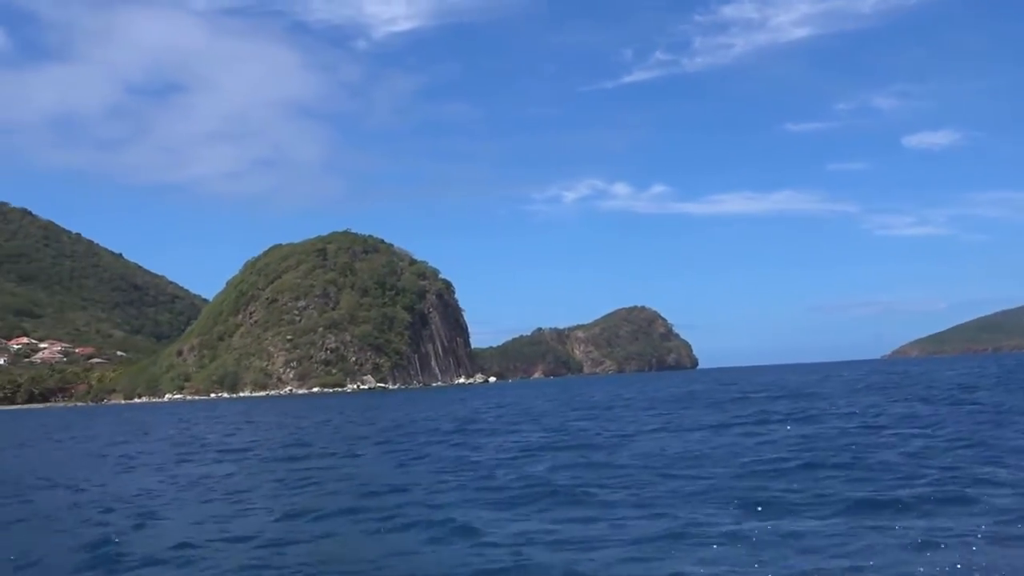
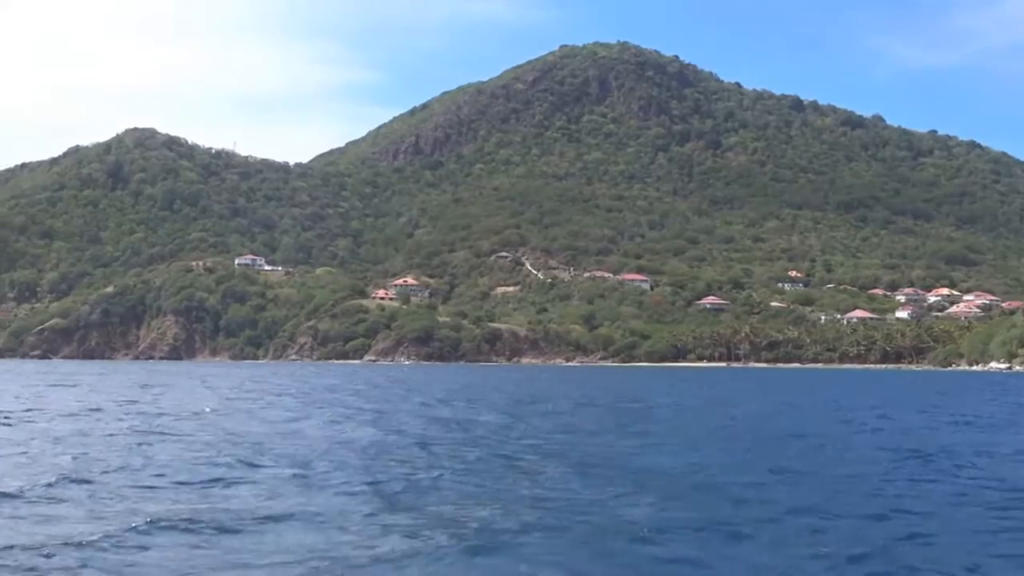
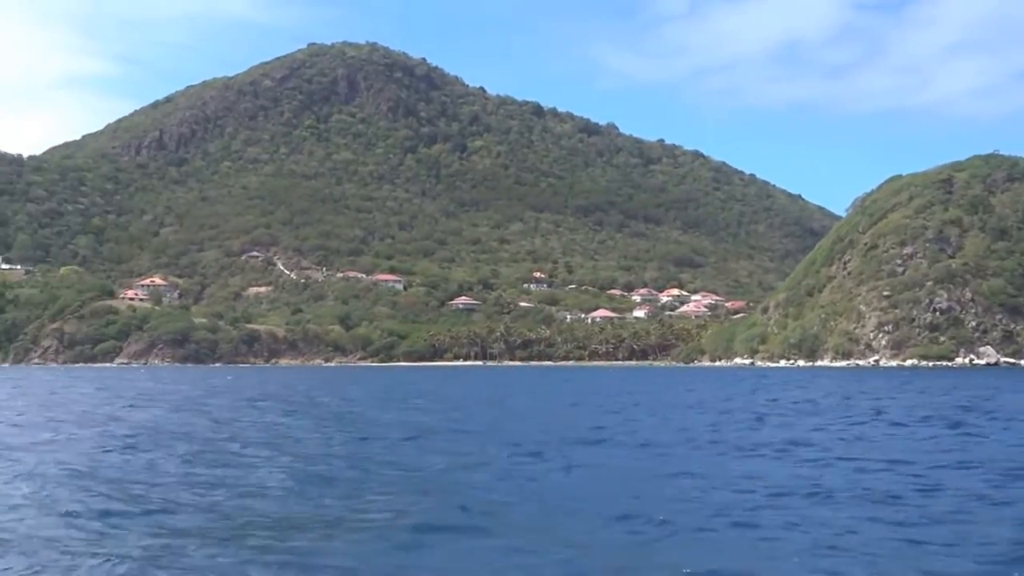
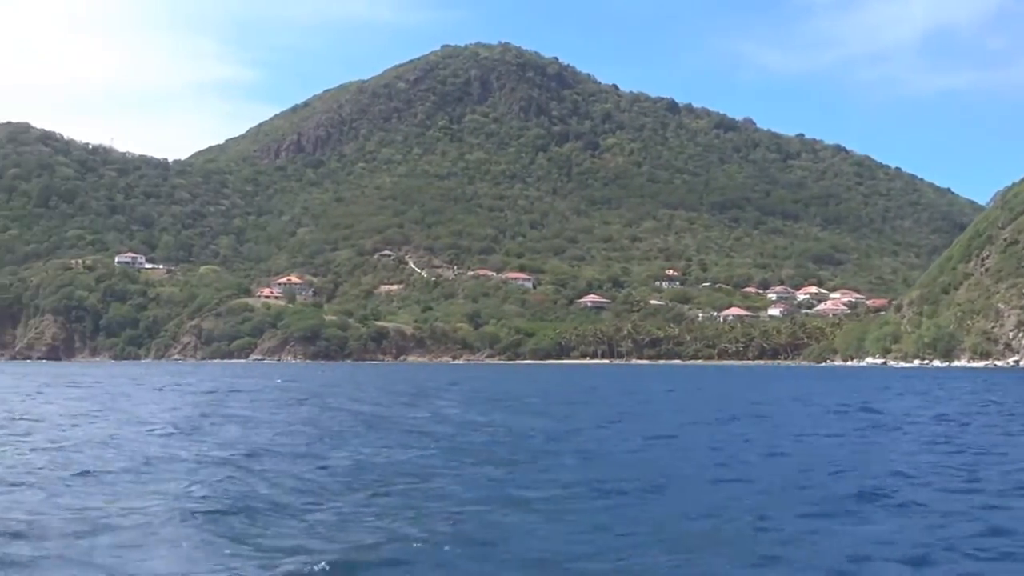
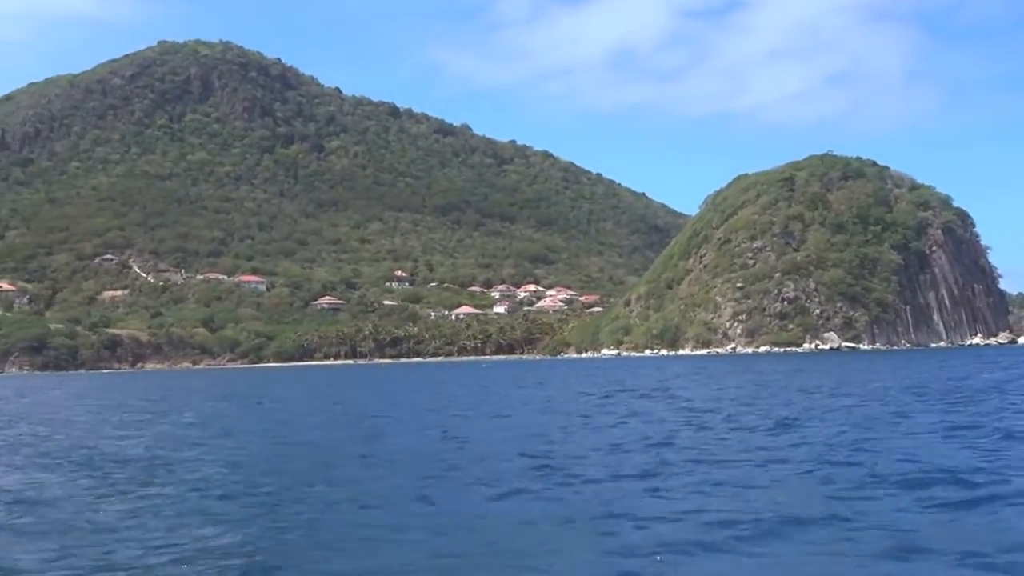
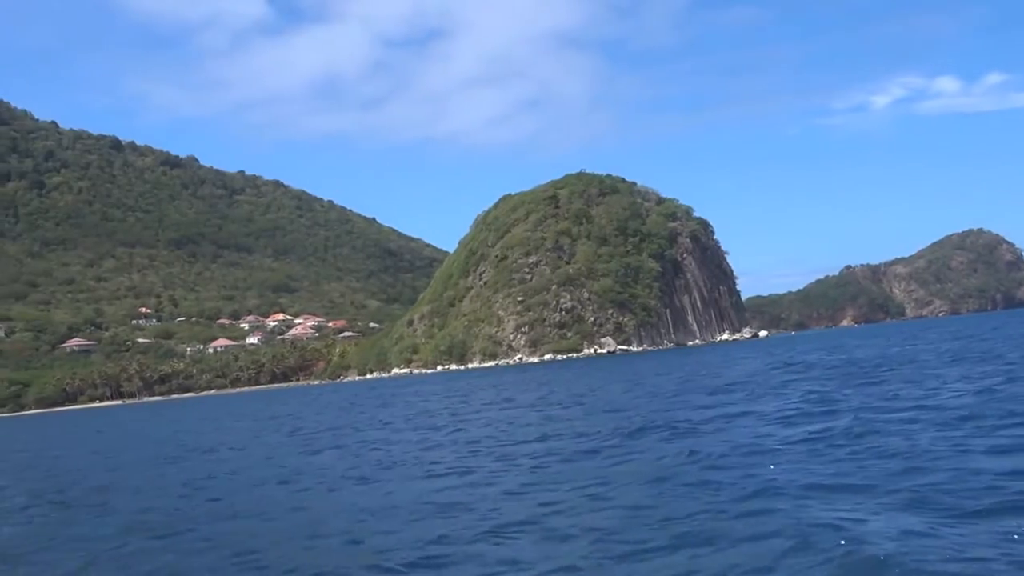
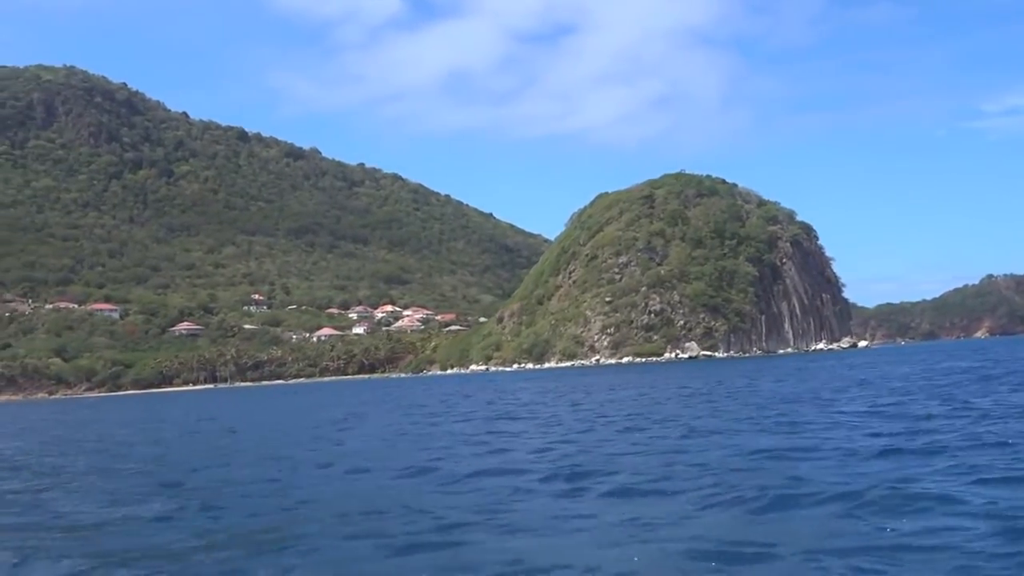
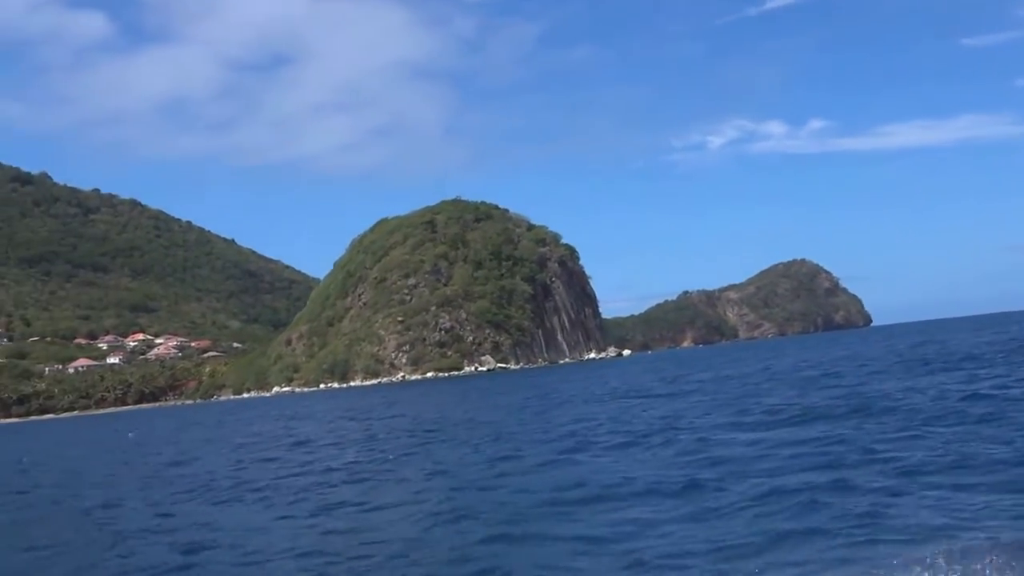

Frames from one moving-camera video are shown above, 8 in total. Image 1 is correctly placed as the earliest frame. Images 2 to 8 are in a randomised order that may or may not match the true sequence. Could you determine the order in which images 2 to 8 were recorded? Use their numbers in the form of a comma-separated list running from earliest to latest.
8, 6, 7, 5, 3, 4, 2
